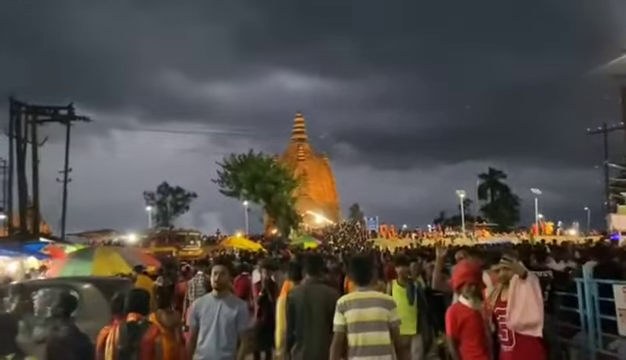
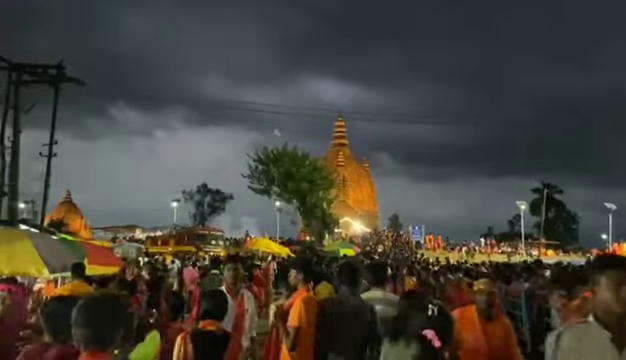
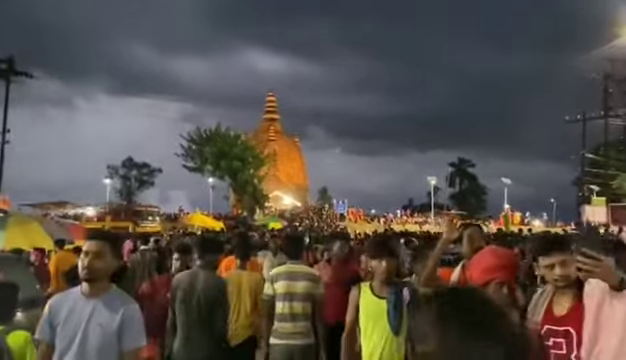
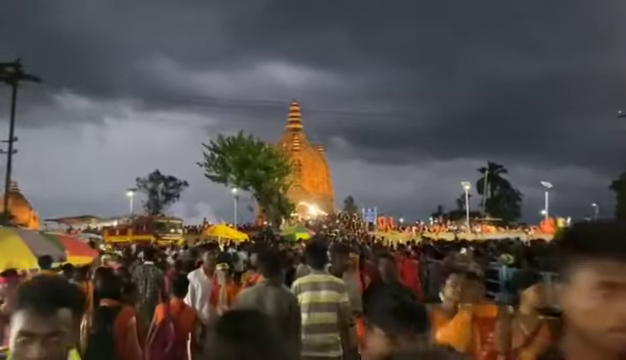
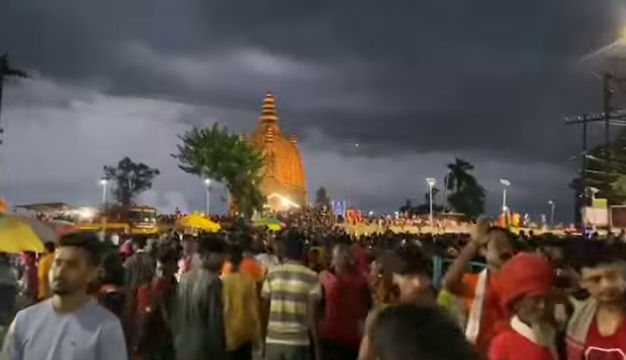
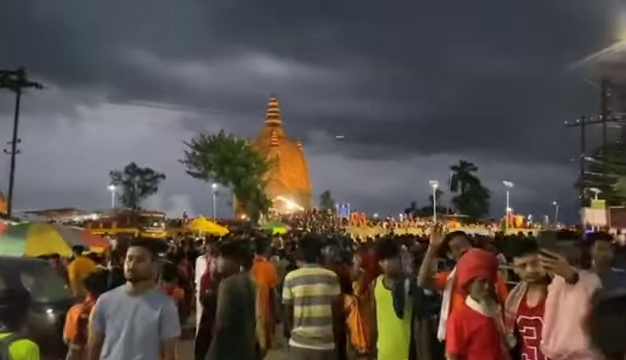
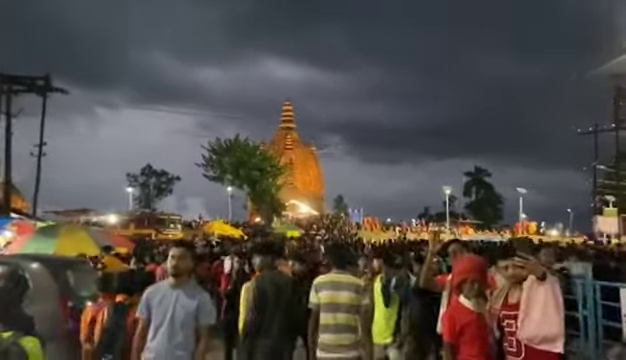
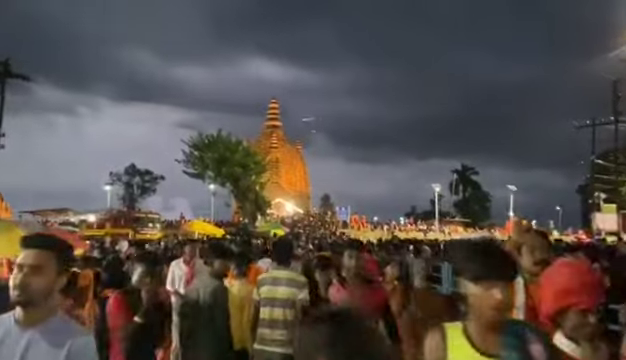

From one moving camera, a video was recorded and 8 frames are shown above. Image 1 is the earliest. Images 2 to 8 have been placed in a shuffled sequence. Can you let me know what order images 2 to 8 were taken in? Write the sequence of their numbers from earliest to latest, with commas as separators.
7, 6, 3, 5, 8, 4, 2
